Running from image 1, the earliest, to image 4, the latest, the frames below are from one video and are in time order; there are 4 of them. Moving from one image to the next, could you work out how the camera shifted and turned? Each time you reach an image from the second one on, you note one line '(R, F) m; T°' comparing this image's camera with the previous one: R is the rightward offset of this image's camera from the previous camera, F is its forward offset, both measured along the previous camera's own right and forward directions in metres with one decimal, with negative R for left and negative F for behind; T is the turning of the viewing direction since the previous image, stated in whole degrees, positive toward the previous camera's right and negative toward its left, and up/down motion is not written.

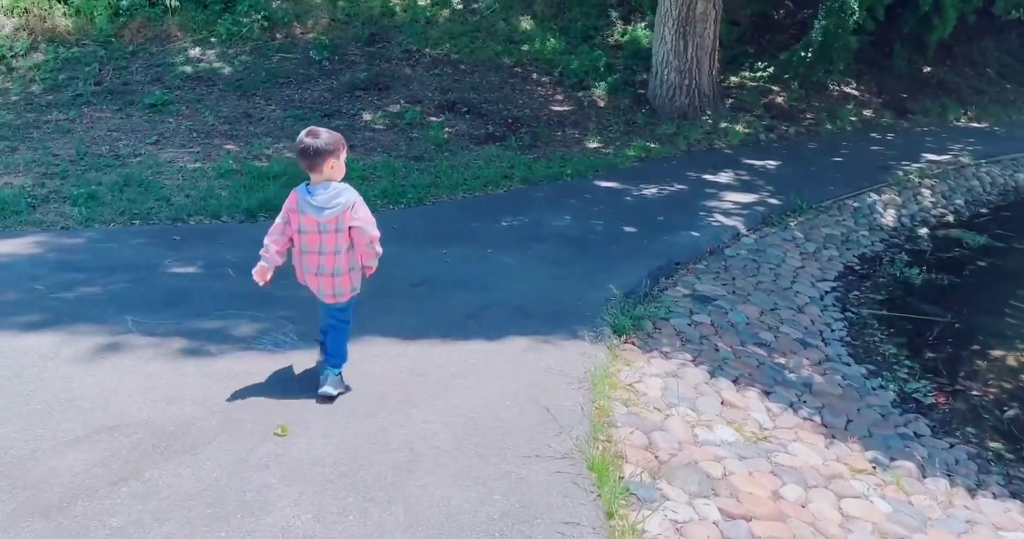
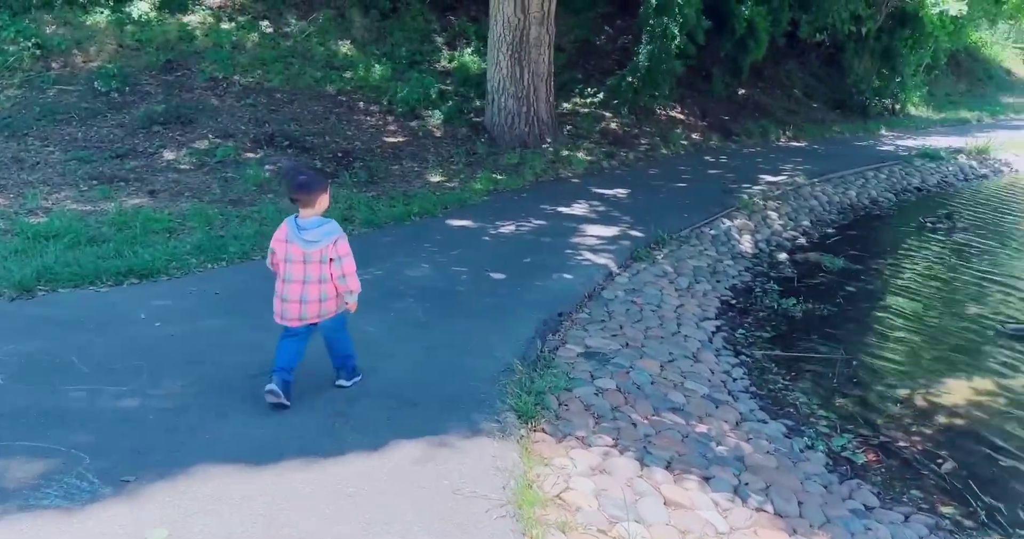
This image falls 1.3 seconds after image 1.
(-0.3, +1.2) m; +12°
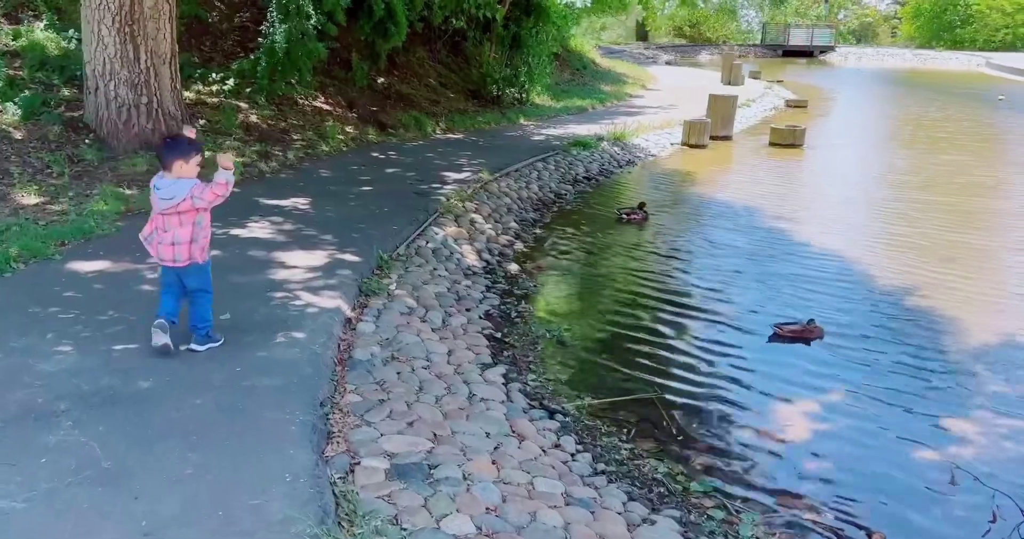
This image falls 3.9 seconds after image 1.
(-0.7, +2.3) m; +26°
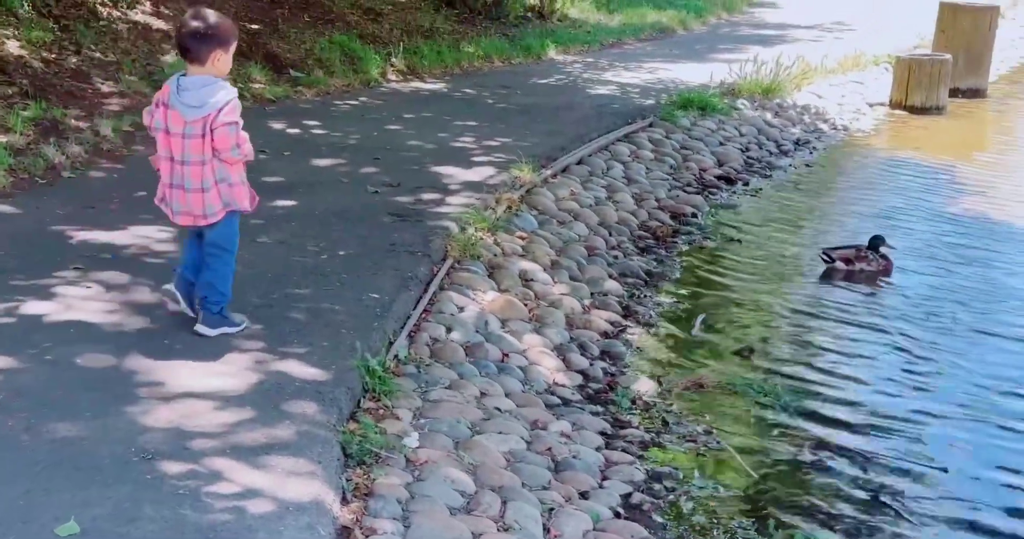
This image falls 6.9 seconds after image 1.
(-1.6, +6.2) m; +10°
